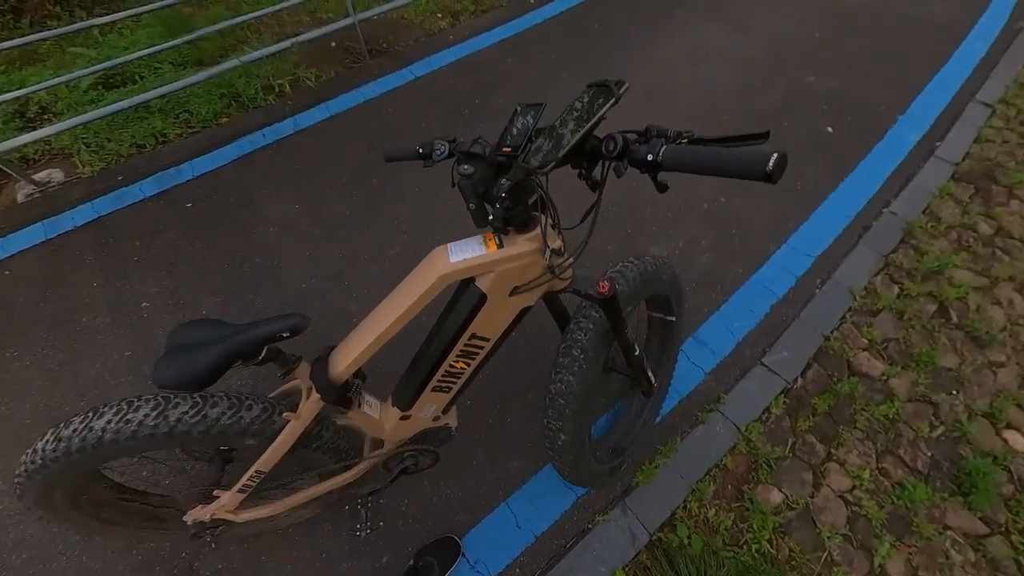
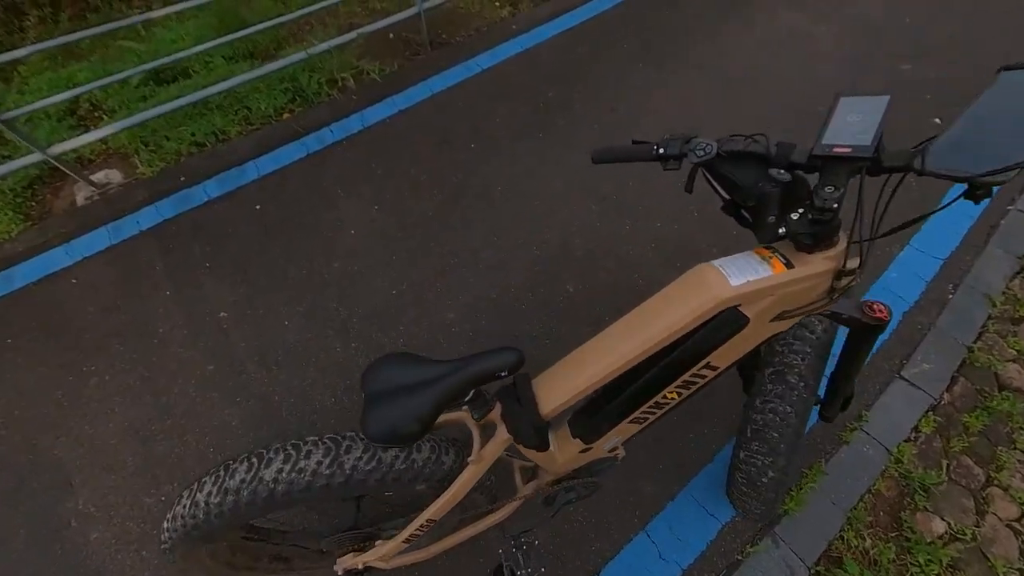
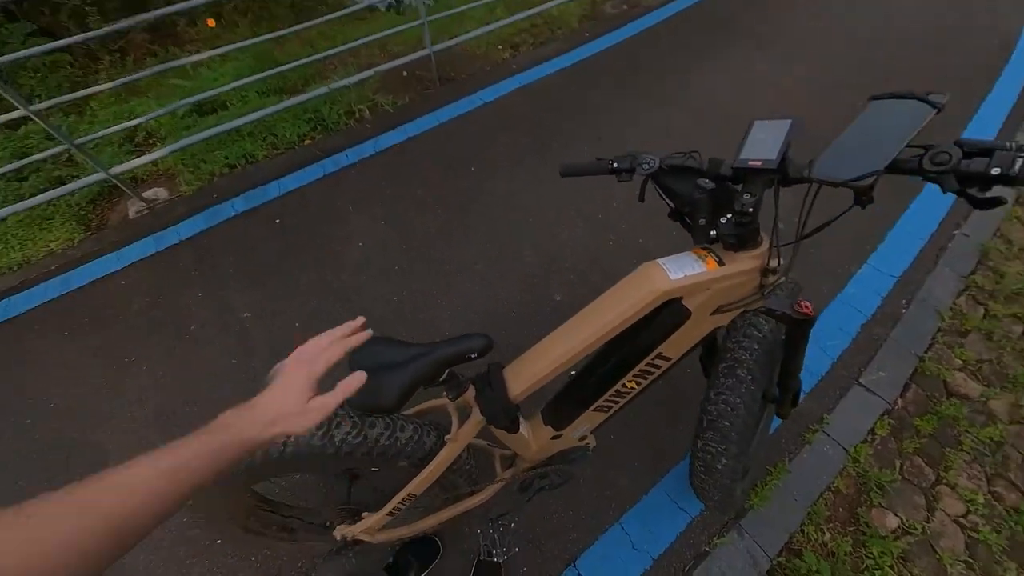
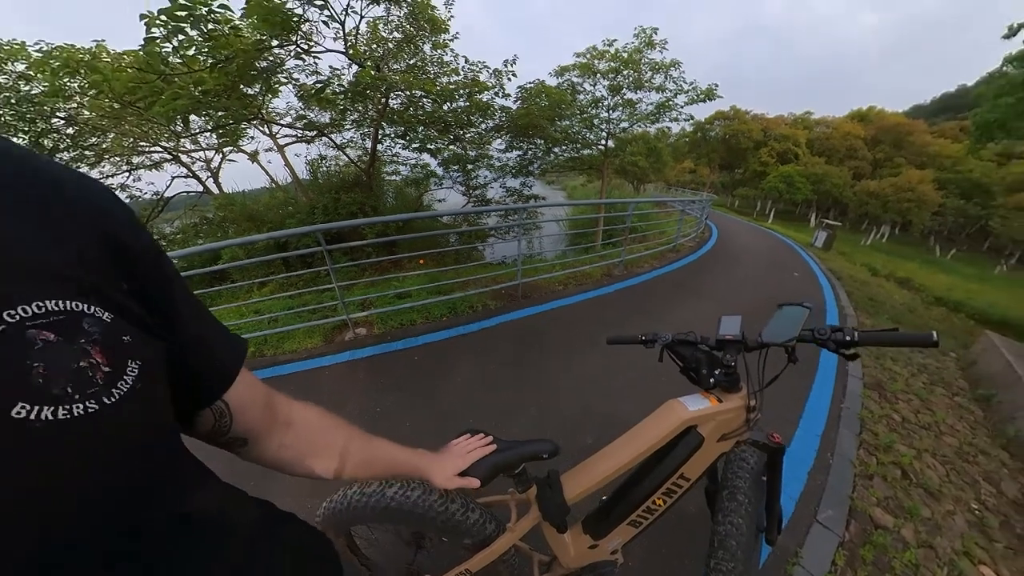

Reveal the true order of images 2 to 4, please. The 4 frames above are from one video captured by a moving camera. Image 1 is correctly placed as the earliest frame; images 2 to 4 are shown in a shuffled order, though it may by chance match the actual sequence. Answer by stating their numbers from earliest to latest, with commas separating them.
2, 3, 4
